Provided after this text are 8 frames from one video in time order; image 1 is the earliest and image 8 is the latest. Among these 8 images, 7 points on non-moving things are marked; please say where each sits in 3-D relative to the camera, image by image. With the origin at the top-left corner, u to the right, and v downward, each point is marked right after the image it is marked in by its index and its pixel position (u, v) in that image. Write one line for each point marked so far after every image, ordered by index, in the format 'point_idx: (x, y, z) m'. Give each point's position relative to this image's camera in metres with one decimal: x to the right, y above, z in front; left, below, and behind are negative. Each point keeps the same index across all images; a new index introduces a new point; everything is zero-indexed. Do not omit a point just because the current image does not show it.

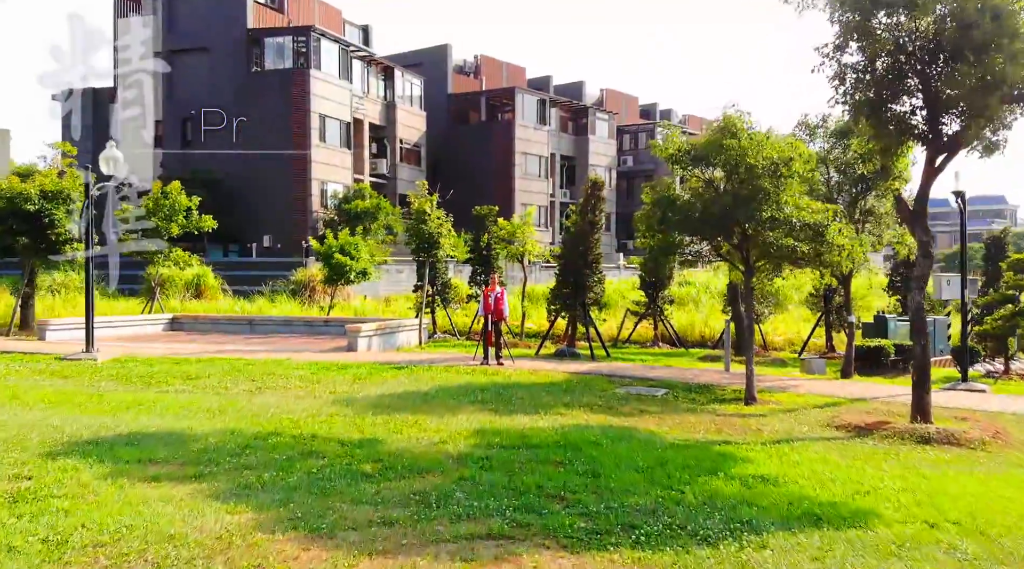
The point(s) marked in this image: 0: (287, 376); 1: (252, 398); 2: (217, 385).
0: (-3.2, -1.3, +15.0) m
1: (-3.0, -1.3, +12.3) m
2: (-3.8, -1.3, +13.7) m
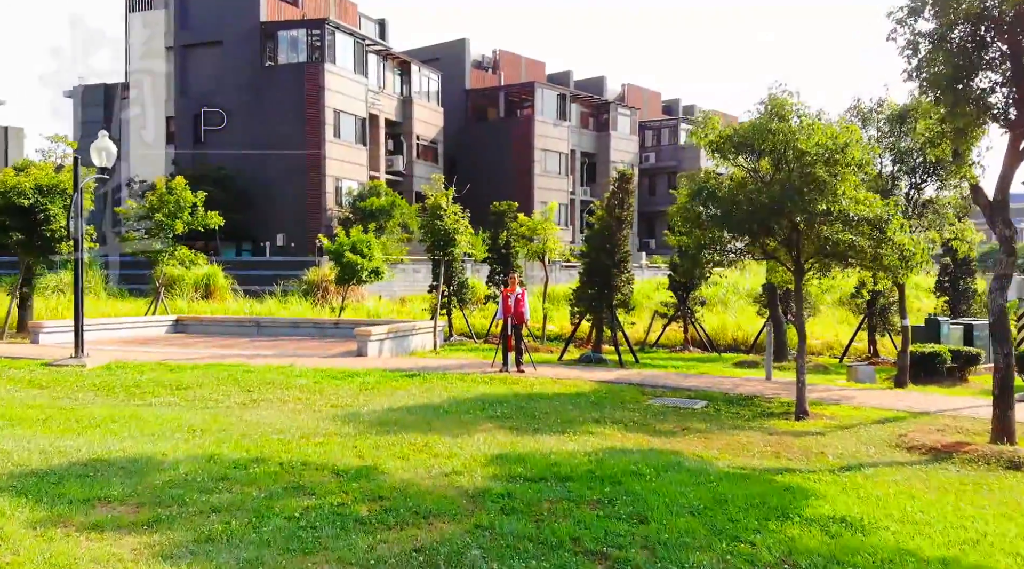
0: (-2.9, -1.3, +13.6) m
1: (-2.8, -1.3, +10.9) m
2: (-3.5, -1.3, +12.3) m
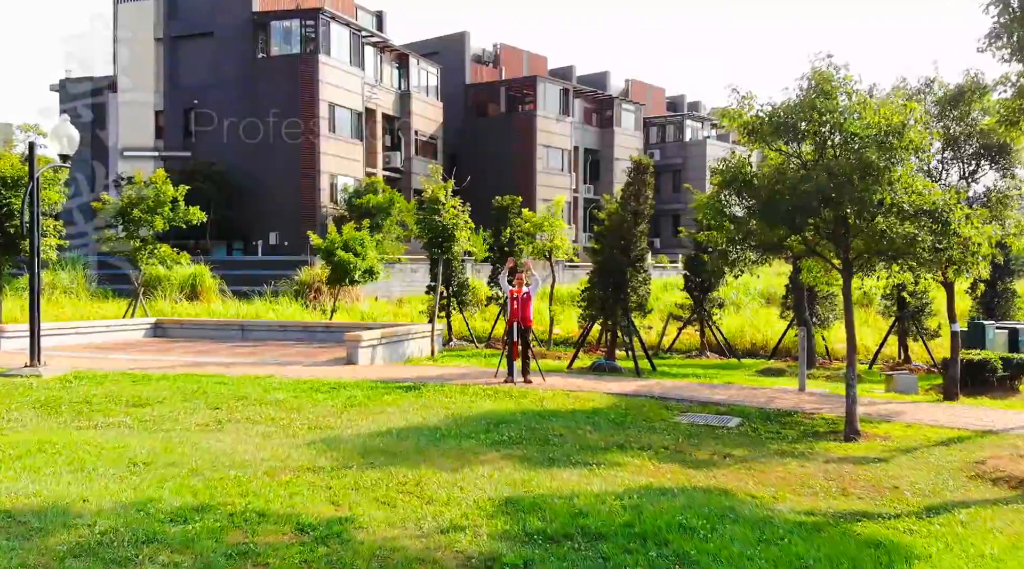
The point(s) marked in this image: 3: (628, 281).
0: (-2.8, -1.3, +11.8) m
1: (-2.7, -1.3, +9.2) m
2: (-3.4, -1.3, +10.6) m
3: (+1.9, +0.1, +17.2) m
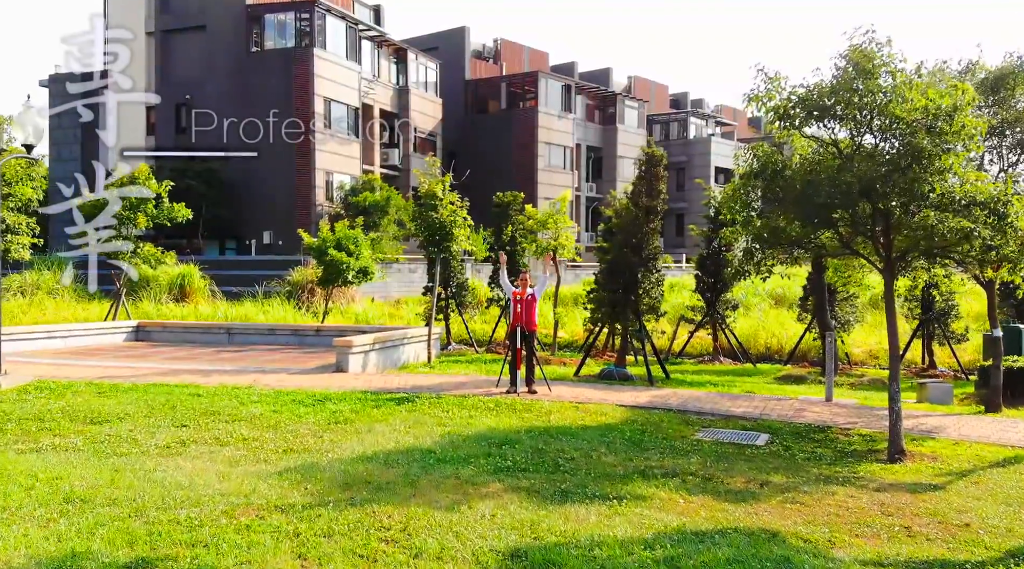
0: (-2.7, -1.3, +10.6) m
1: (-2.6, -1.3, +7.9) m
2: (-3.4, -1.3, +9.4) m
3: (+1.9, 0.0, +16.0) m
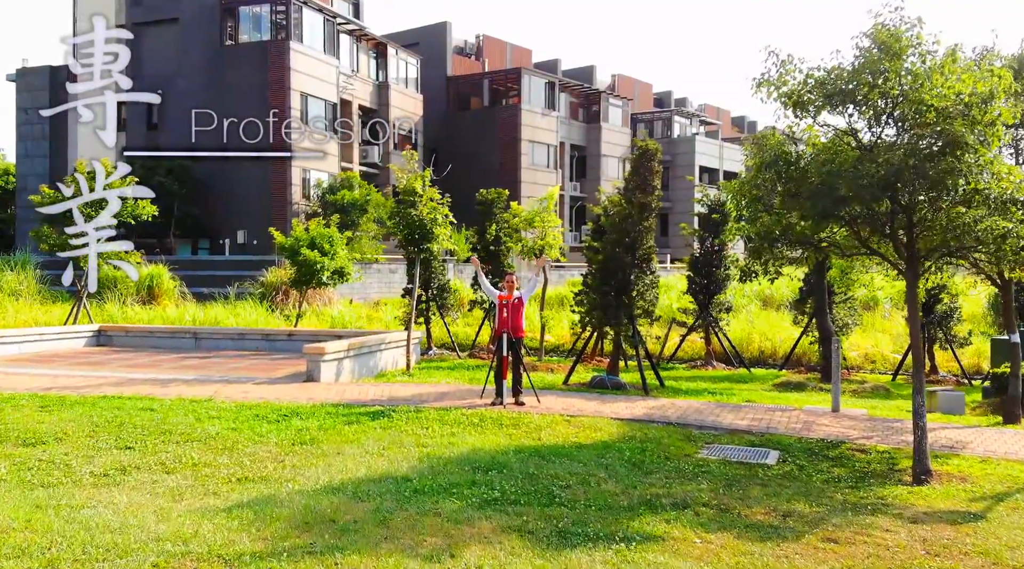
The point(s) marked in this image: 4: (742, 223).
0: (-2.9, -1.3, +9.5) m
1: (-2.7, -1.4, +6.8) m
2: (-3.5, -1.4, +8.2) m
3: (+1.7, 0.0, +14.9) m
4: (+2.4, +0.6, +11.2) m
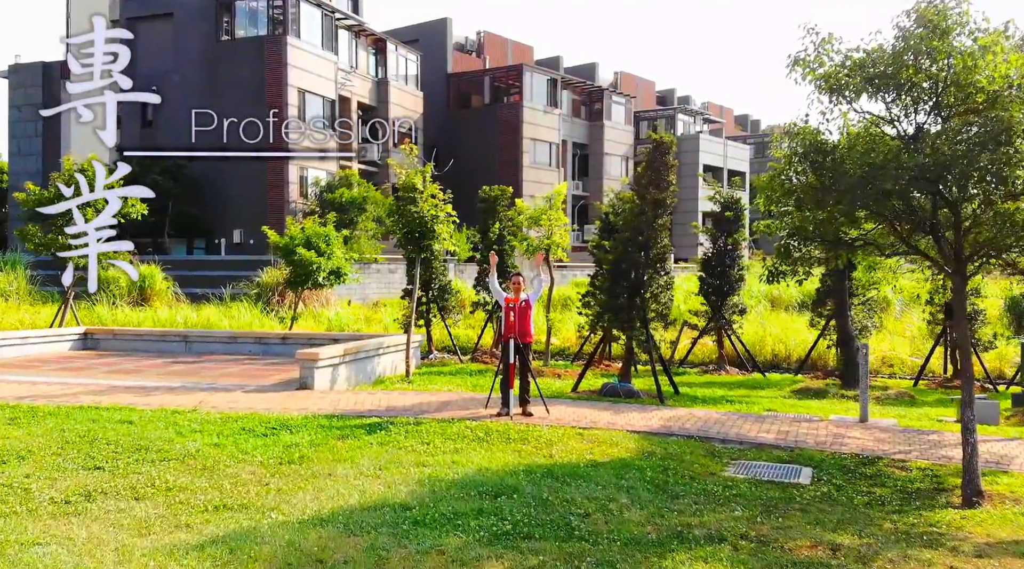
0: (-2.8, -1.4, +8.6) m
1: (-2.6, -1.4, +6.0) m
2: (-3.4, -1.4, +7.4) m
3: (+1.8, 0.0, +14.1) m
4: (+2.5, +0.6, +10.4) m
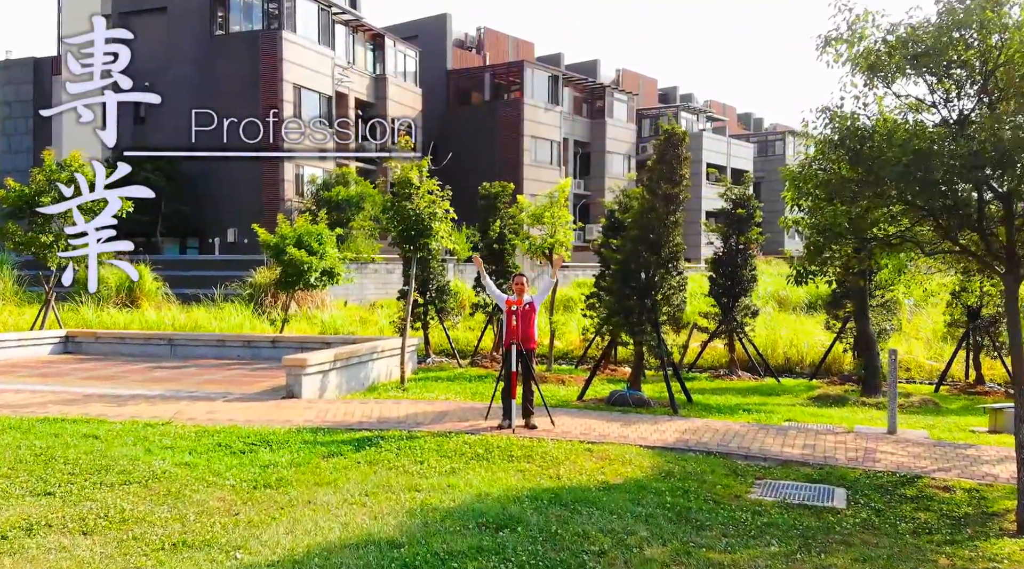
0: (-2.8, -1.4, +7.7) m
1: (-2.6, -1.4, +5.1) m
2: (-3.4, -1.4, +6.5) m
3: (+1.8, 0.0, +13.2) m
4: (+2.5, +0.6, +9.5) m
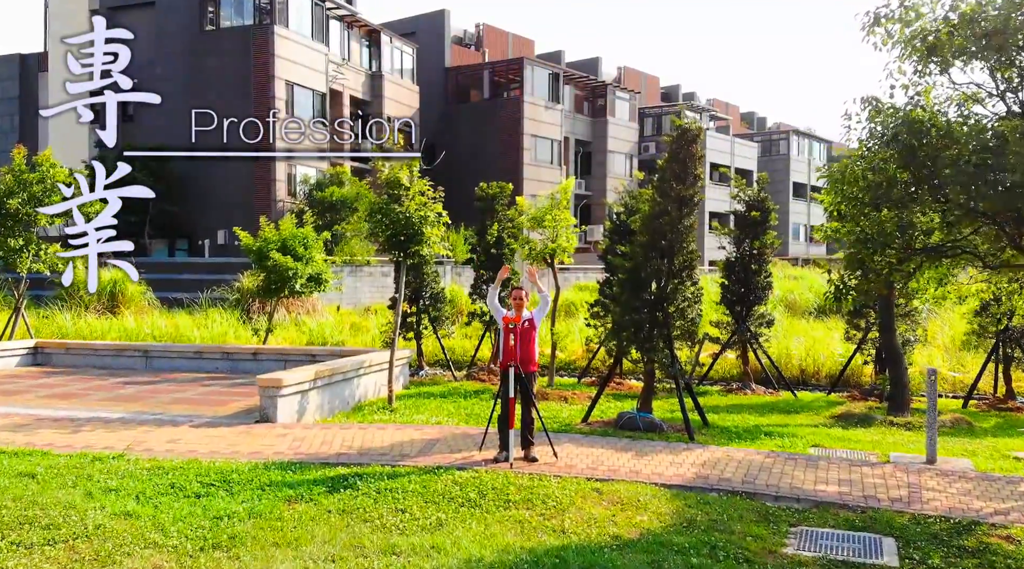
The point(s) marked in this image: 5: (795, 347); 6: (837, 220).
0: (-2.8, -1.5, +6.5) m
1: (-2.6, -1.5, +3.9) m
2: (-3.4, -1.5, +5.3) m
3: (+1.8, -0.1, +12.0) m
4: (+2.5, +0.5, +8.3) m
5: (+5.3, -1.2, +19.6) m
6: (+2.6, +0.6, +8.8) m
